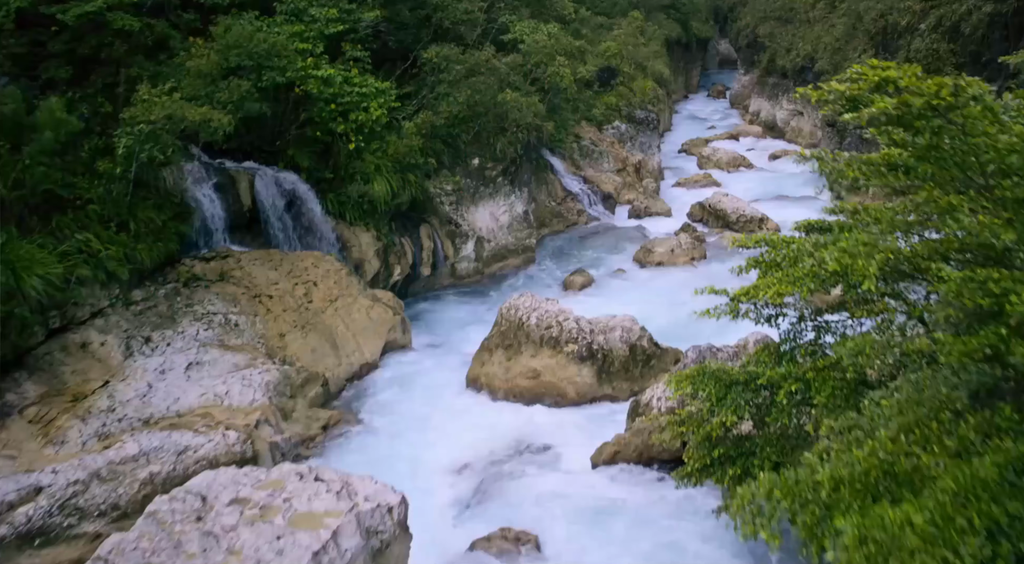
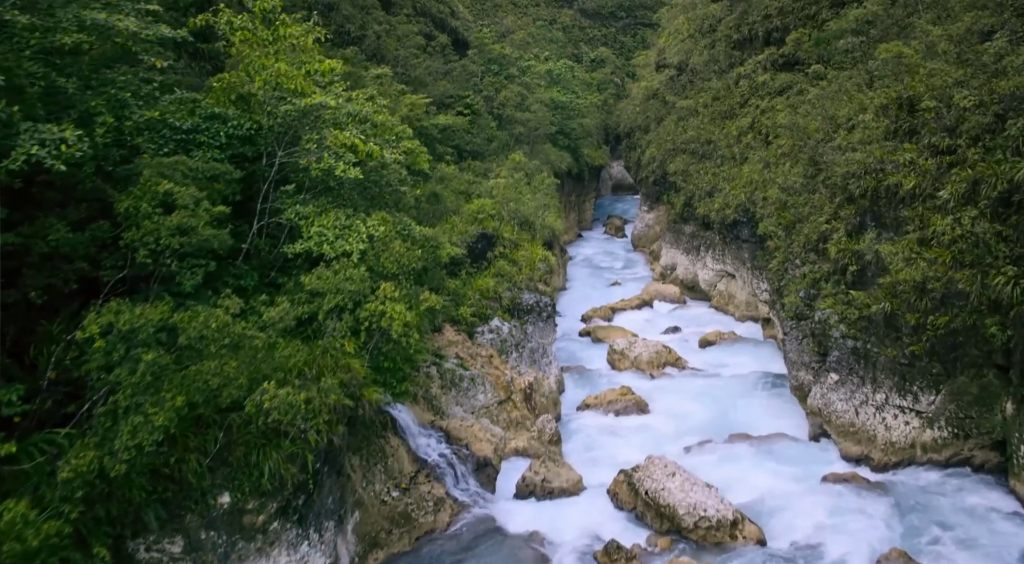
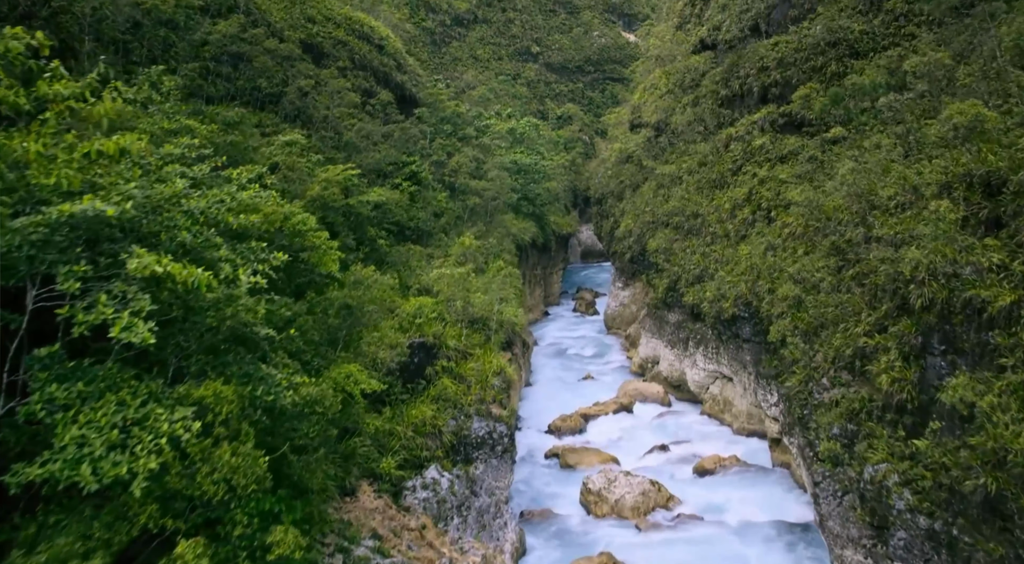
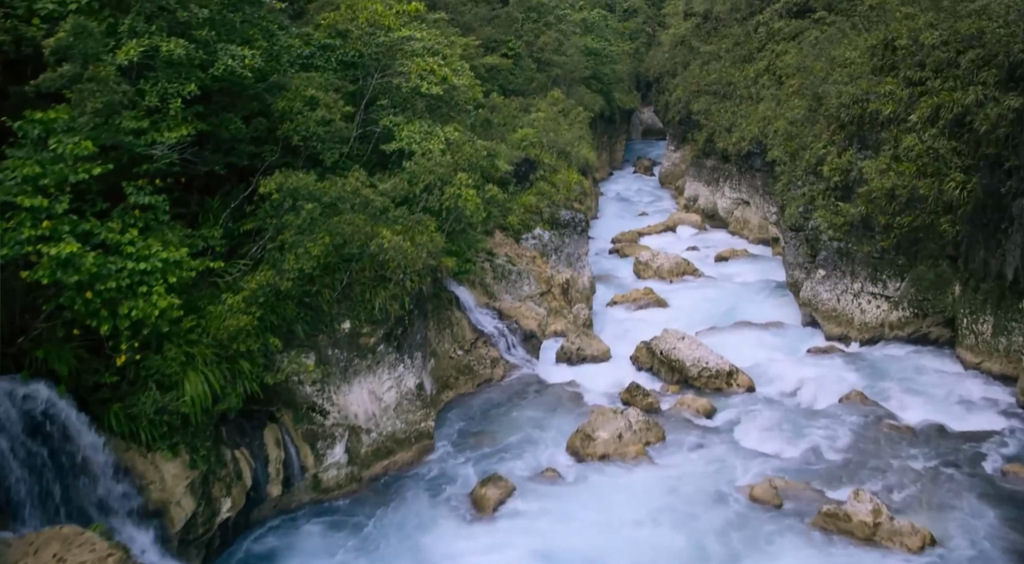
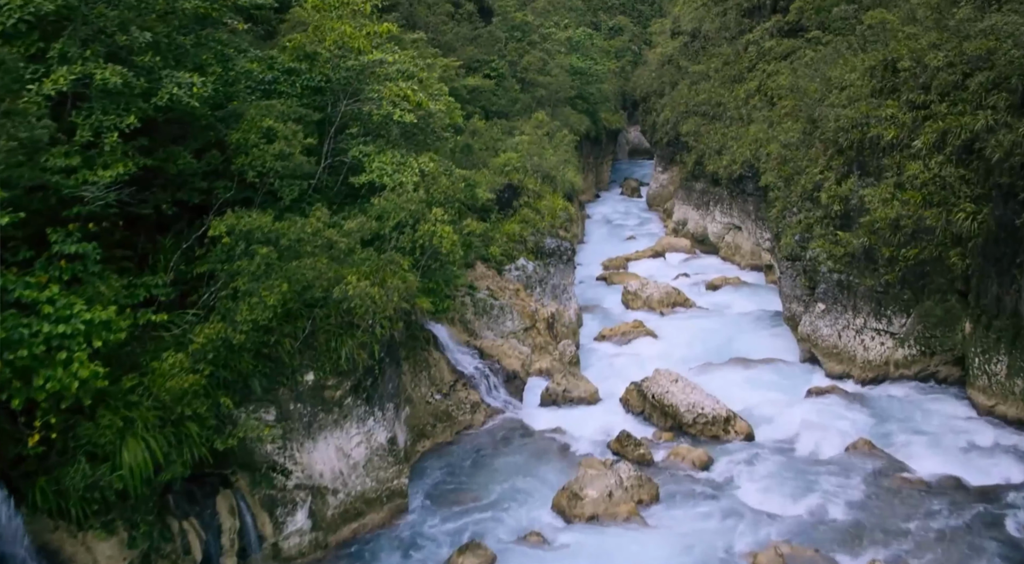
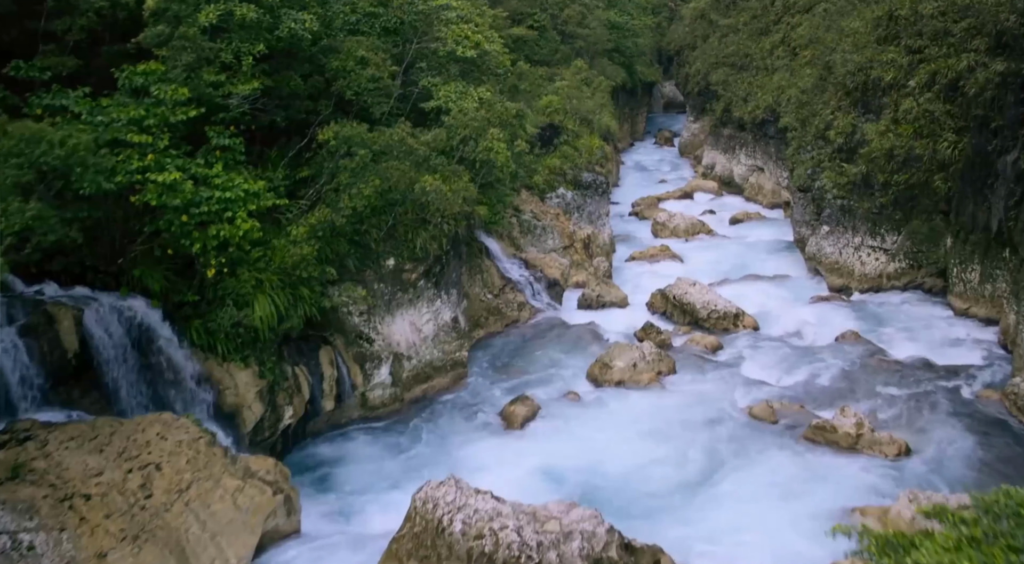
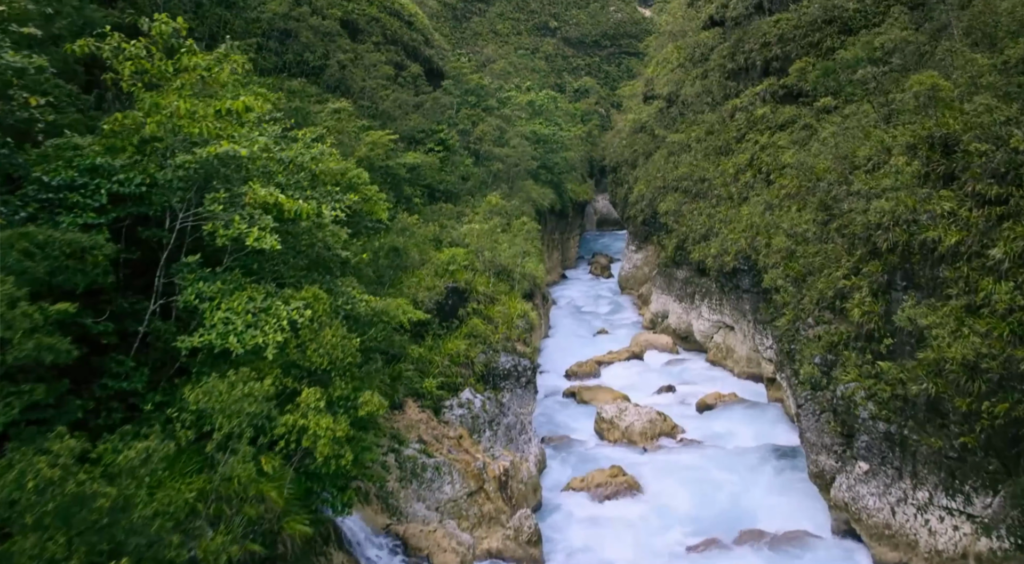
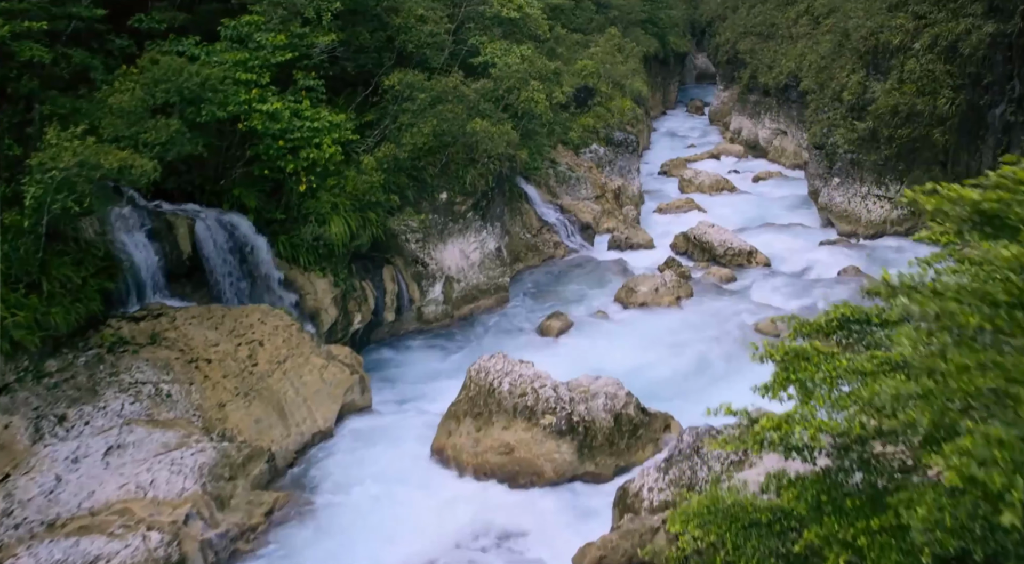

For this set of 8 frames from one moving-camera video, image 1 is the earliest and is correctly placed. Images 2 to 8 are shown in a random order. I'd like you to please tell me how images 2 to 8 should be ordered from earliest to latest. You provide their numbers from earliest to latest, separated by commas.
8, 6, 4, 5, 2, 7, 3
